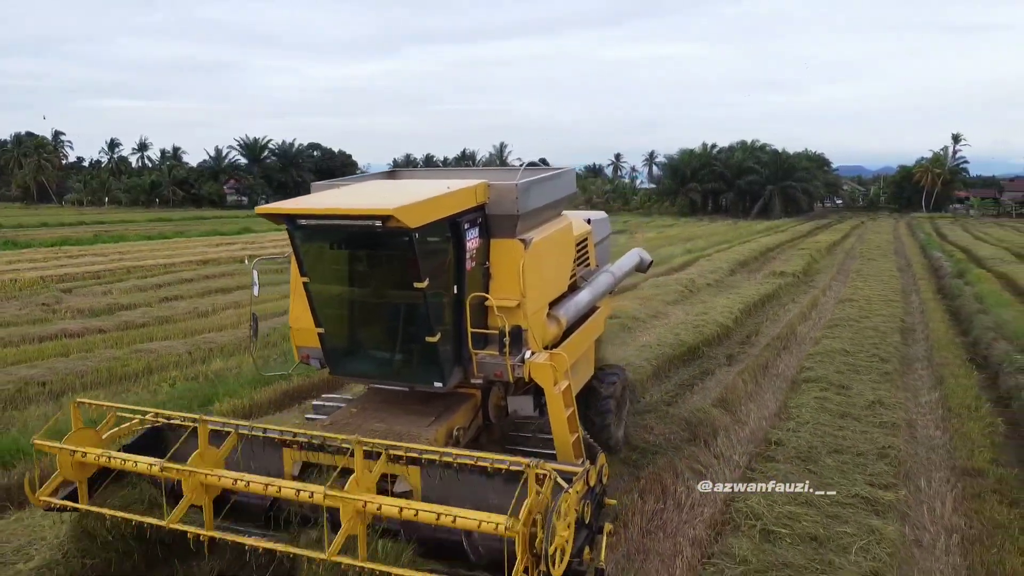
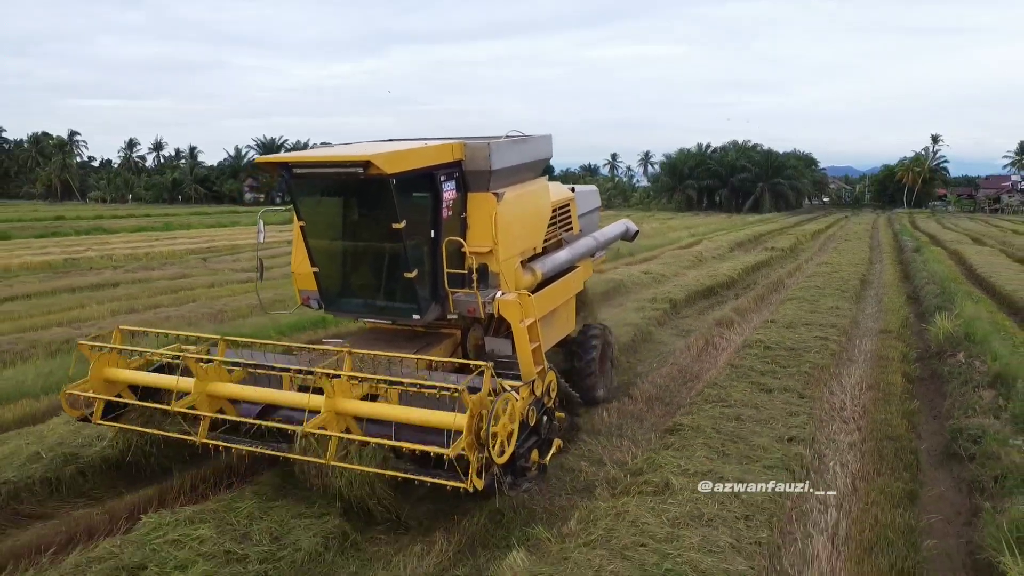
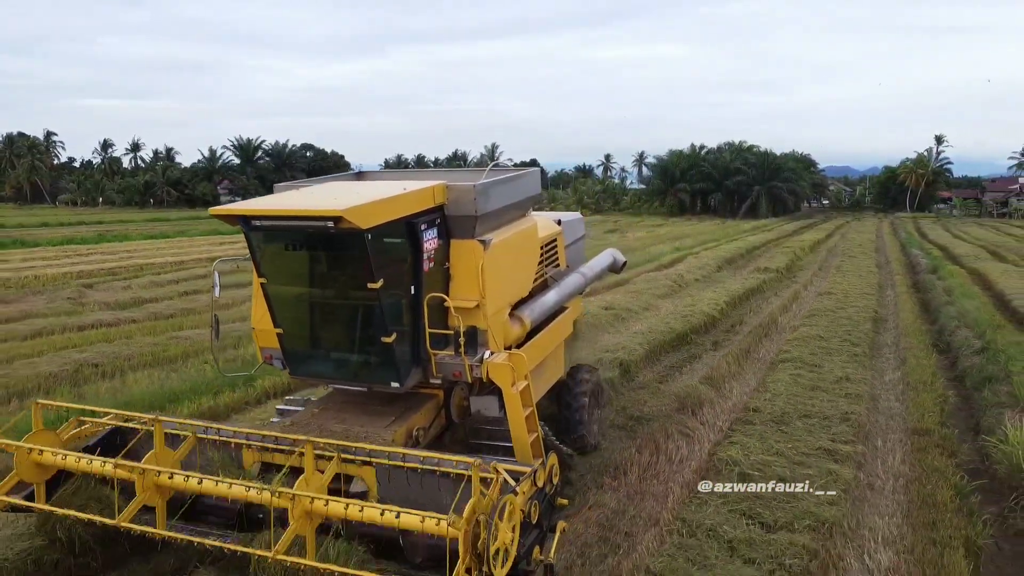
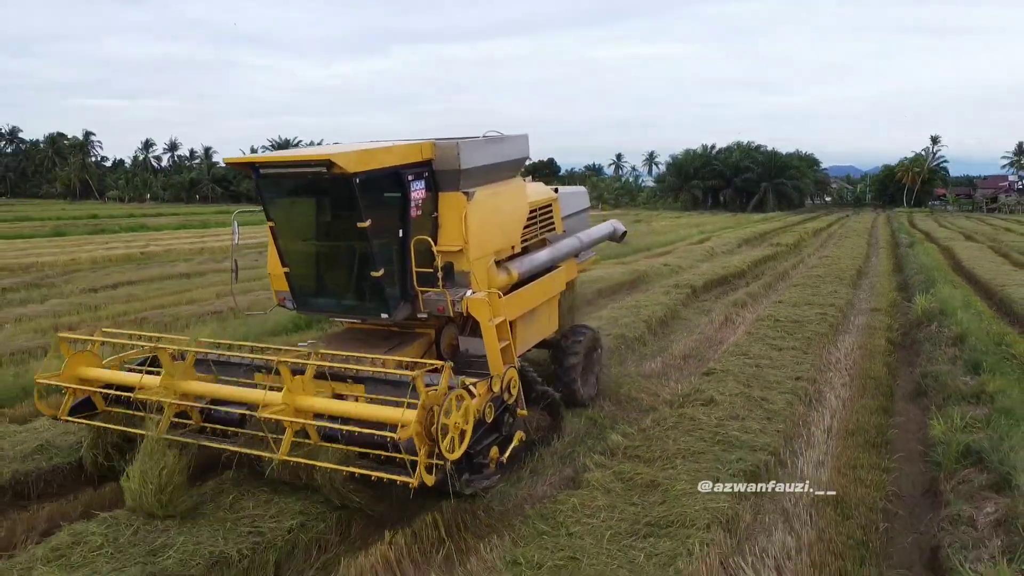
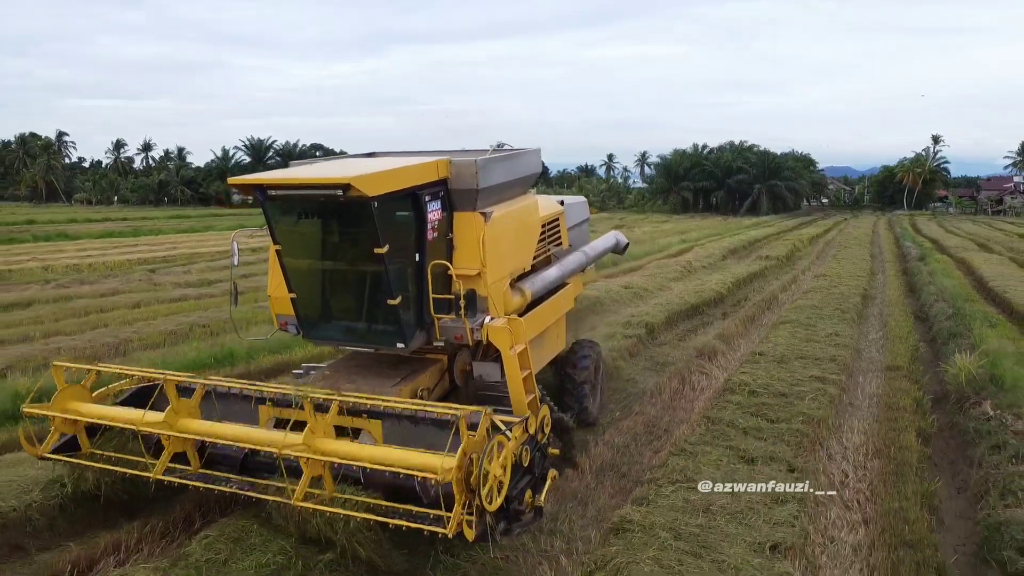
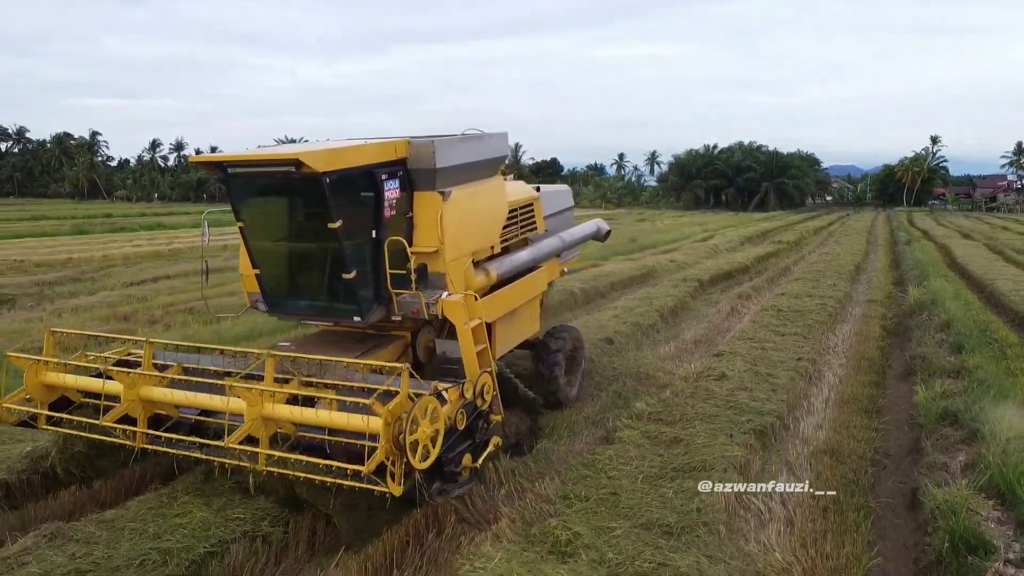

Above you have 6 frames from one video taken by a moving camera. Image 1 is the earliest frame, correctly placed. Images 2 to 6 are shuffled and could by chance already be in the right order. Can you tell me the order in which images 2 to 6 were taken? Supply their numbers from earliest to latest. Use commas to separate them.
3, 5, 2, 4, 6
